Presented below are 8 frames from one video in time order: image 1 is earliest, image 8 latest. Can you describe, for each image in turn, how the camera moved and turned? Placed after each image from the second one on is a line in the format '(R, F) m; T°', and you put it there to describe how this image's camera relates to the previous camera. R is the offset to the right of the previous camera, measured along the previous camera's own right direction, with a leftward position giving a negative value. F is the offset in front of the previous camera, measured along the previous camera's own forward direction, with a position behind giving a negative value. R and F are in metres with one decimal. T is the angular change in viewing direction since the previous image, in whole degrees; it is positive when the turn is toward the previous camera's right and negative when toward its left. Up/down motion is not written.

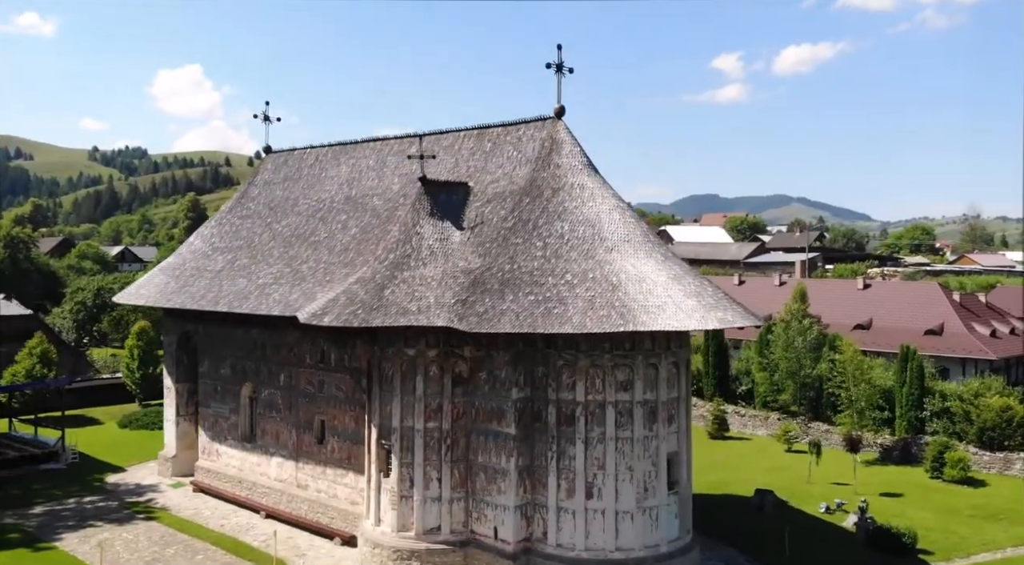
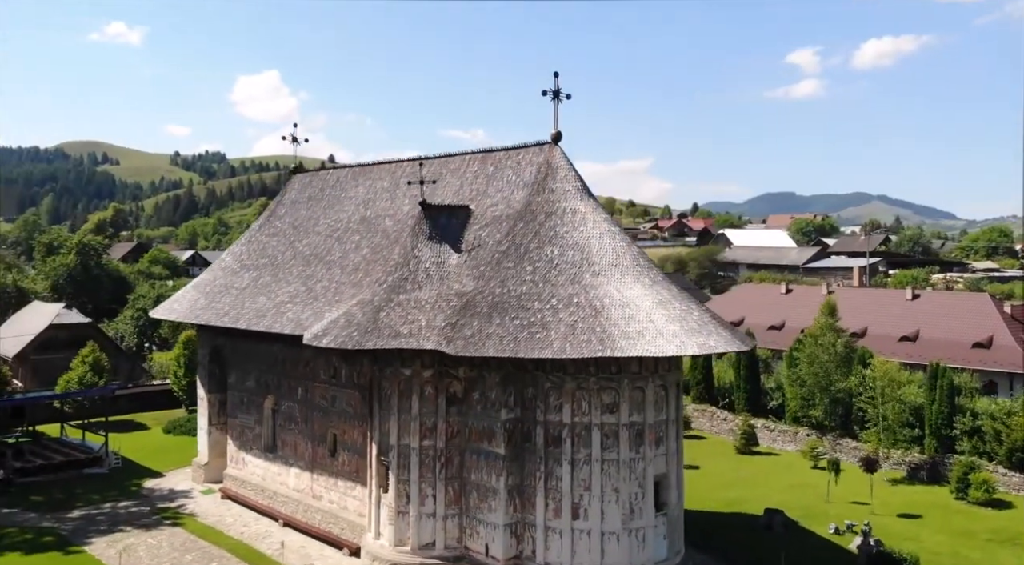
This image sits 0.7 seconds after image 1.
(+2.3, -0.5) m; -5°
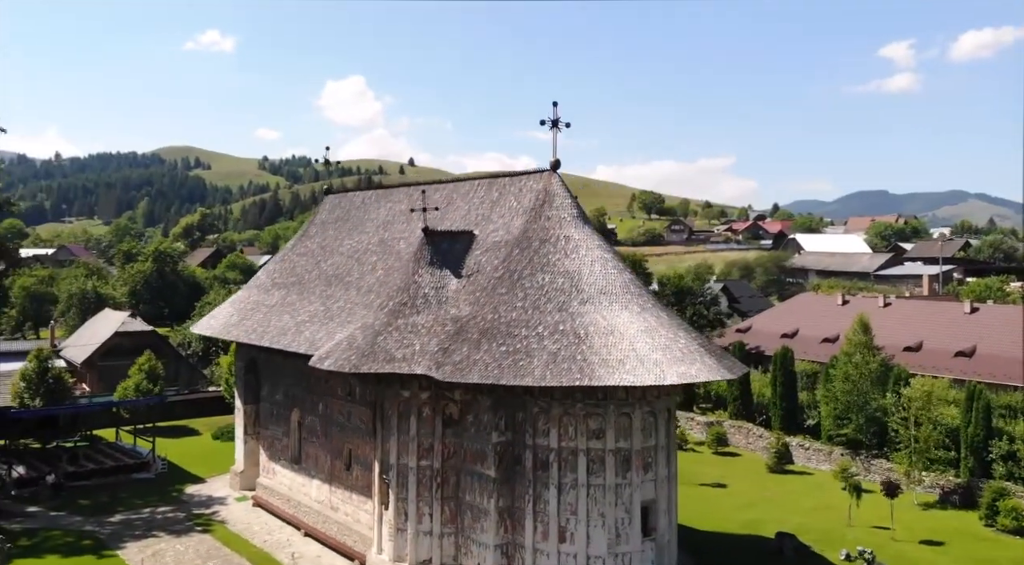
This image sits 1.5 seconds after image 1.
(+2.6, -0.5) m; -5°
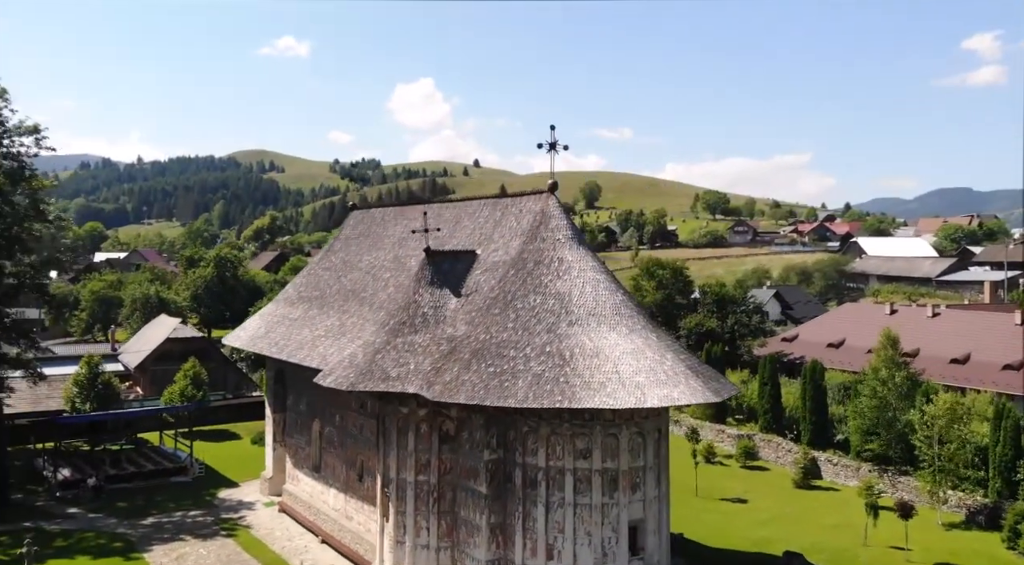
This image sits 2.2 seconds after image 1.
(+2.3, -0.4) m; -5°
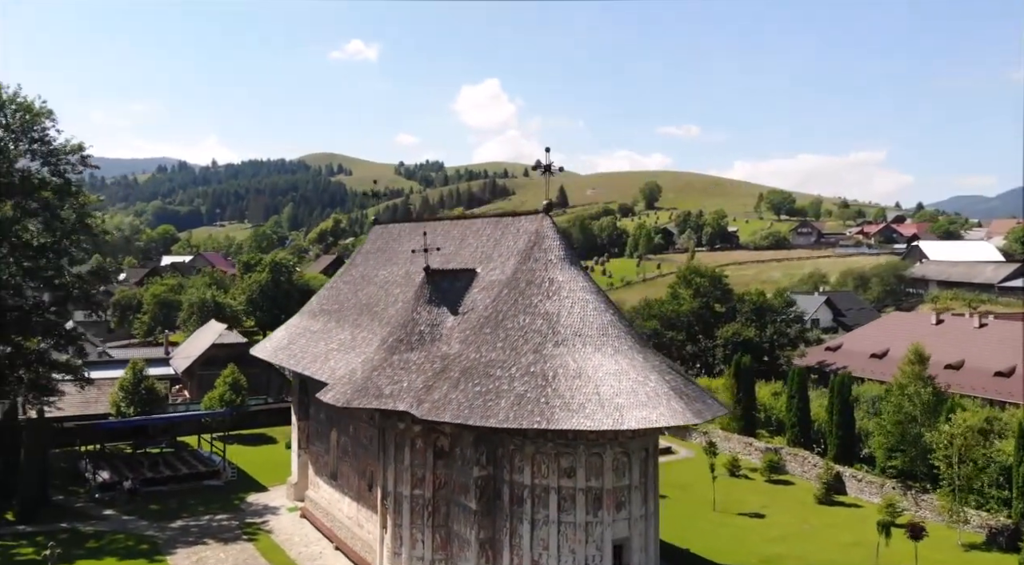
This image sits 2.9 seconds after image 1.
(+2.4, -0.4) m; -4°
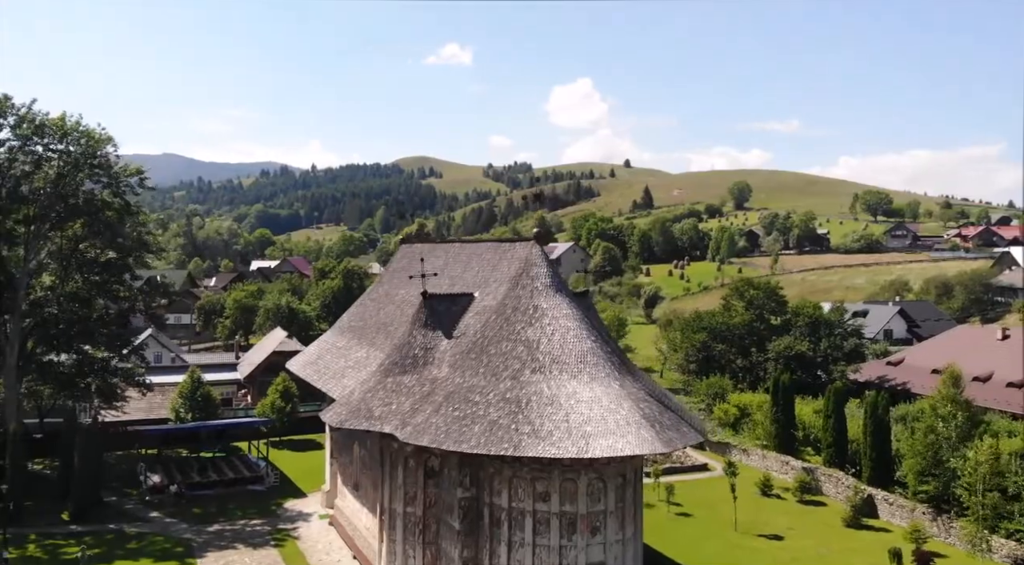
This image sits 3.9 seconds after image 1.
(+3.5, -0.5) m; -6°
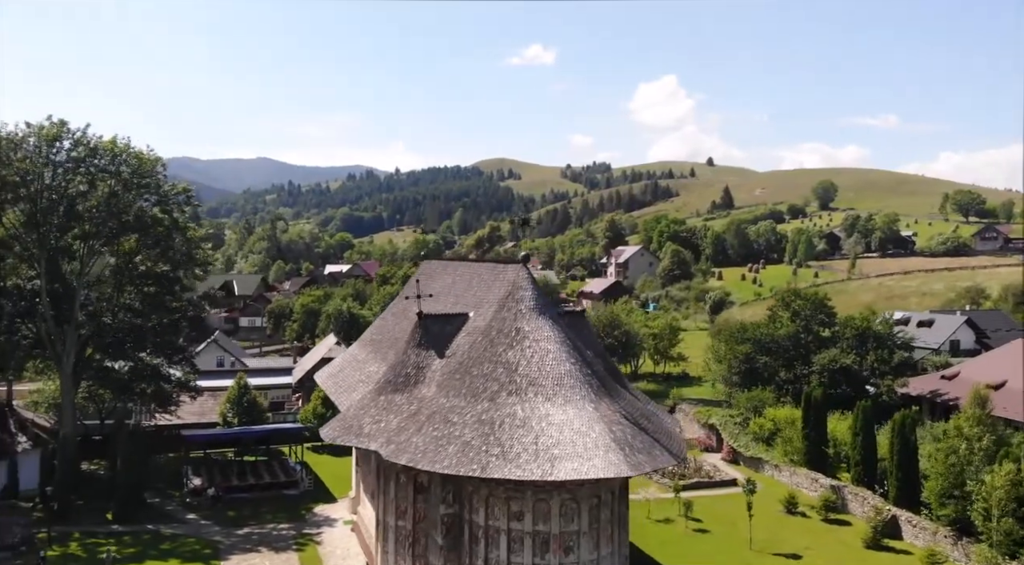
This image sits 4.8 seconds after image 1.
(+3.4, -0.5) m; -6°
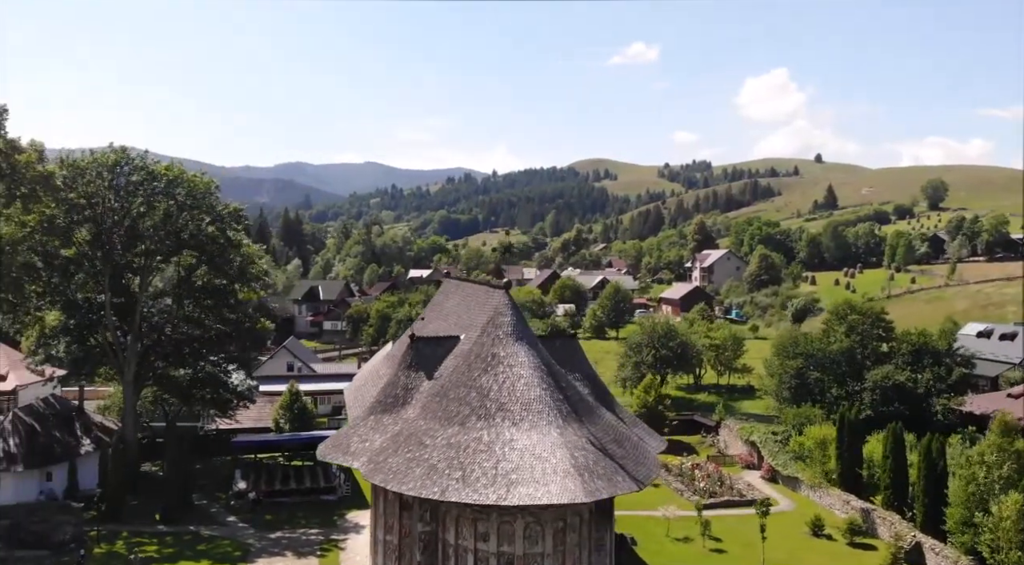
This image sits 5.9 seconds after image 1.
(+4.3, -0.4) m; -7°
